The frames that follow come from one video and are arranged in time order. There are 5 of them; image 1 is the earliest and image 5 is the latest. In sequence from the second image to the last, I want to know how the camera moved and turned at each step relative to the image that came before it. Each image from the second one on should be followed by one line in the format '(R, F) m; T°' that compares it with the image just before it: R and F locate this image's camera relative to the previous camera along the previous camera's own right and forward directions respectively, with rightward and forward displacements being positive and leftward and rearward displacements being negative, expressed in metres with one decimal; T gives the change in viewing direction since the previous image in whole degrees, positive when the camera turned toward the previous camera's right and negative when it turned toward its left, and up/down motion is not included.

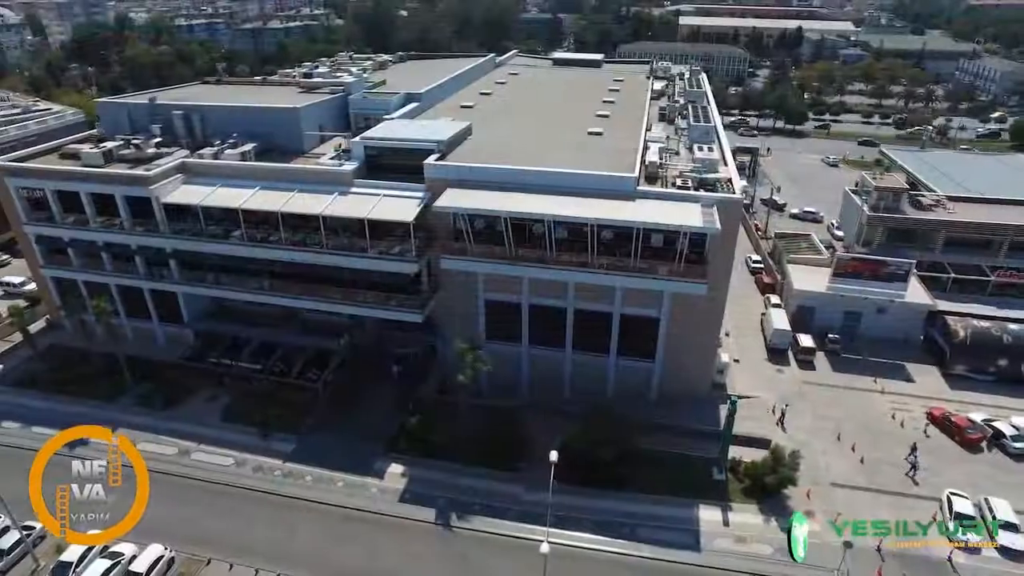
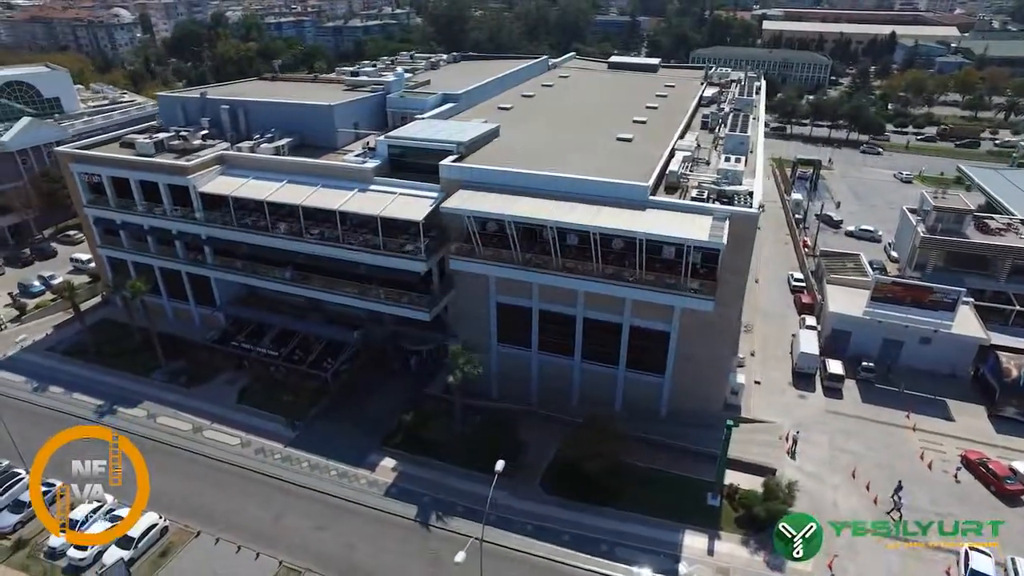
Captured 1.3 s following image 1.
(+4.2, +0.4) m; -7°
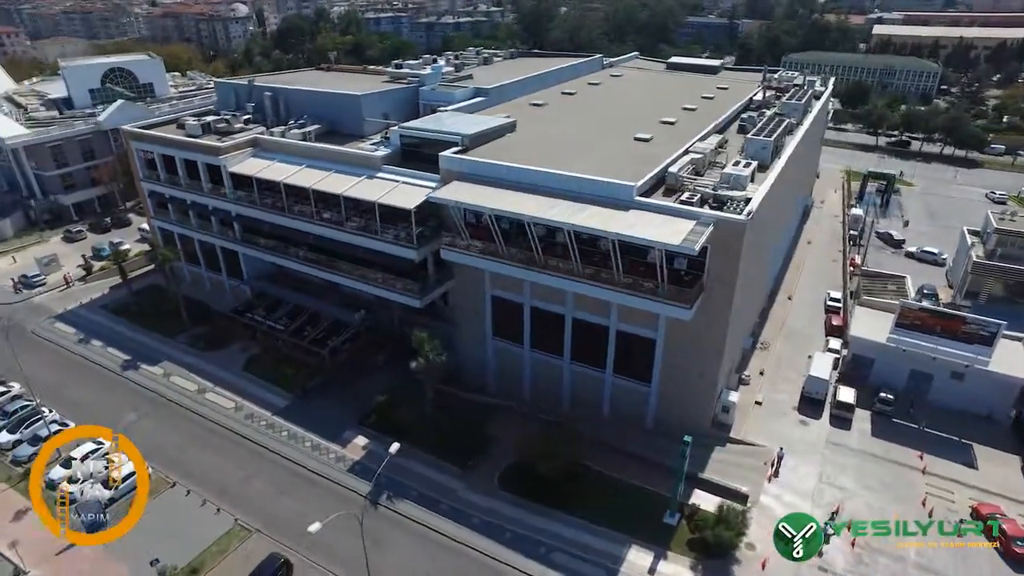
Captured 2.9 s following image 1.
(+6.7, +0.6) m; -9°
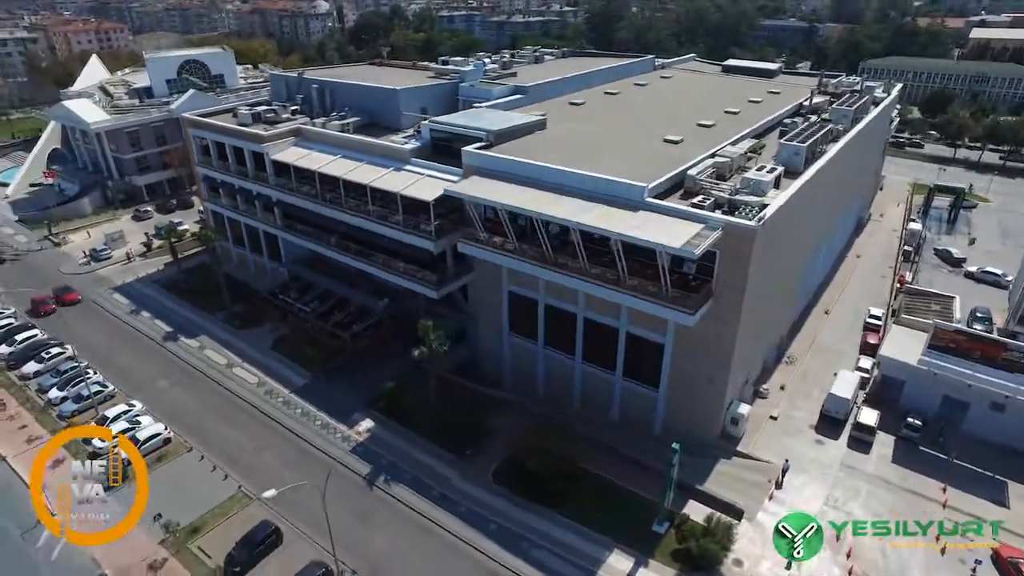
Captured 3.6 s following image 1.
(+3.5, 0.0) m; -6°
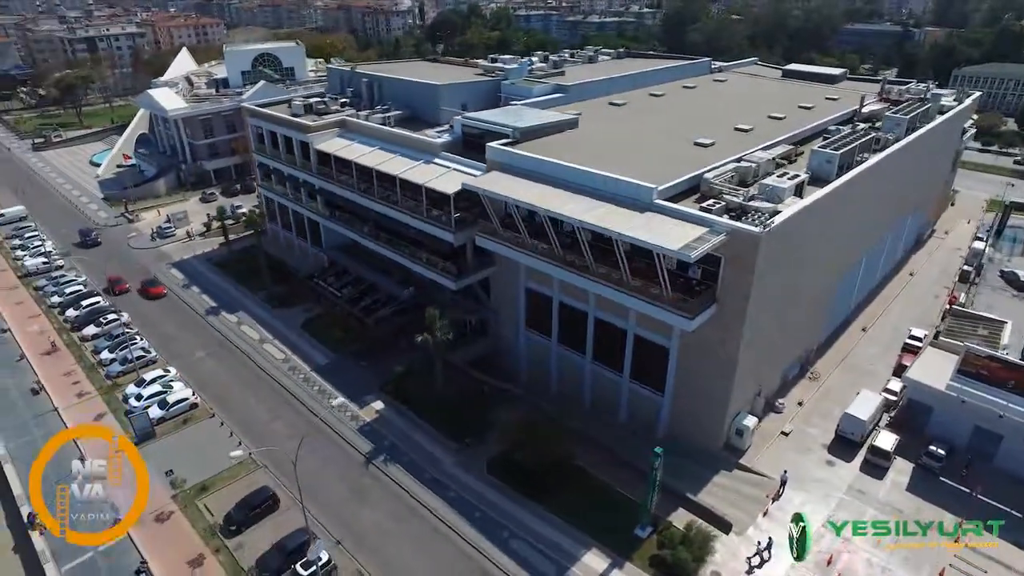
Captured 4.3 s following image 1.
(+3.8, -0.3) m; -7°
